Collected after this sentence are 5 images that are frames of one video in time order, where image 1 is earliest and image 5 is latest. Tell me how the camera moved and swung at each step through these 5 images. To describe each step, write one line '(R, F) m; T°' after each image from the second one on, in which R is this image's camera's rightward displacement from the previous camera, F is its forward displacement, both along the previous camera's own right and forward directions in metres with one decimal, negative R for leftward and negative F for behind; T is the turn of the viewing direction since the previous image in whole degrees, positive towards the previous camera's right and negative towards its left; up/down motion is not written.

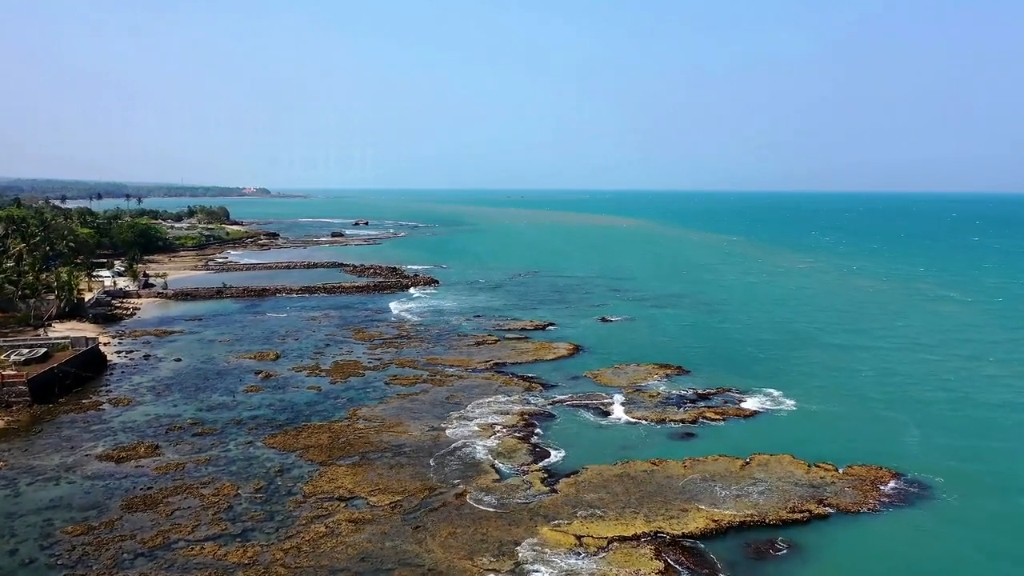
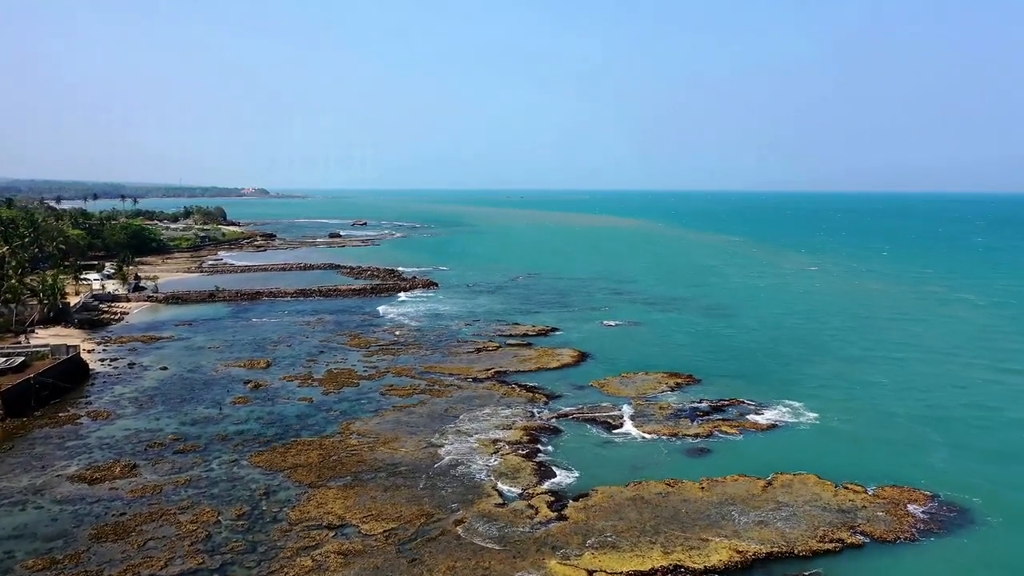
(-0.2, +1.9) m; 0°
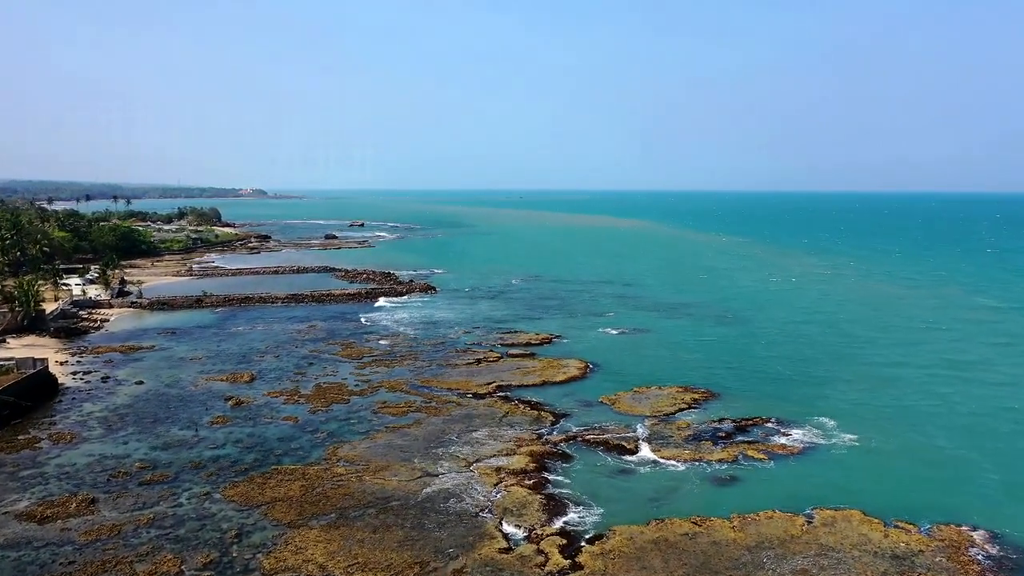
(-0.2, +2.8) m; 0°
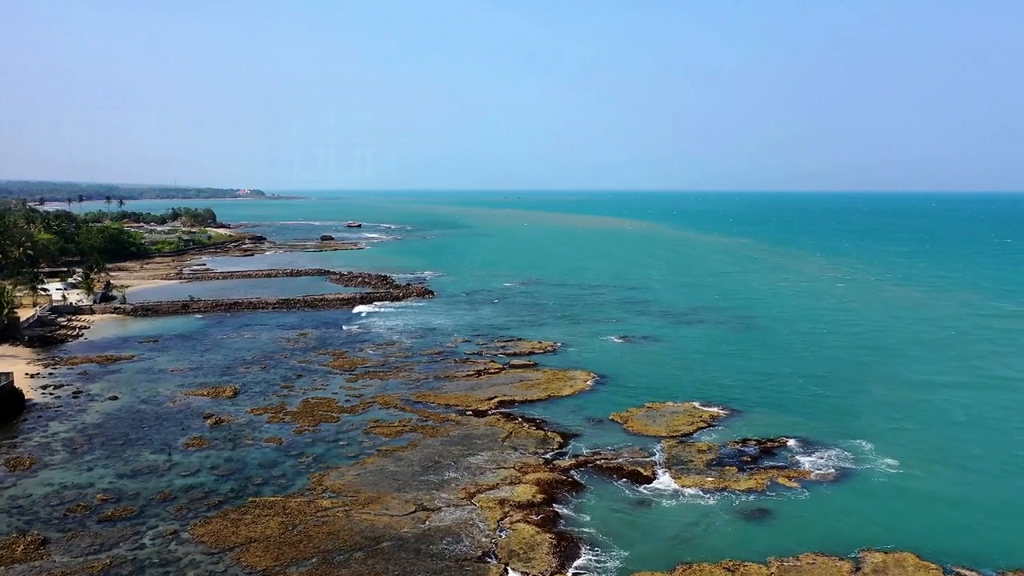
(-0.2, +2.7) m; 0°
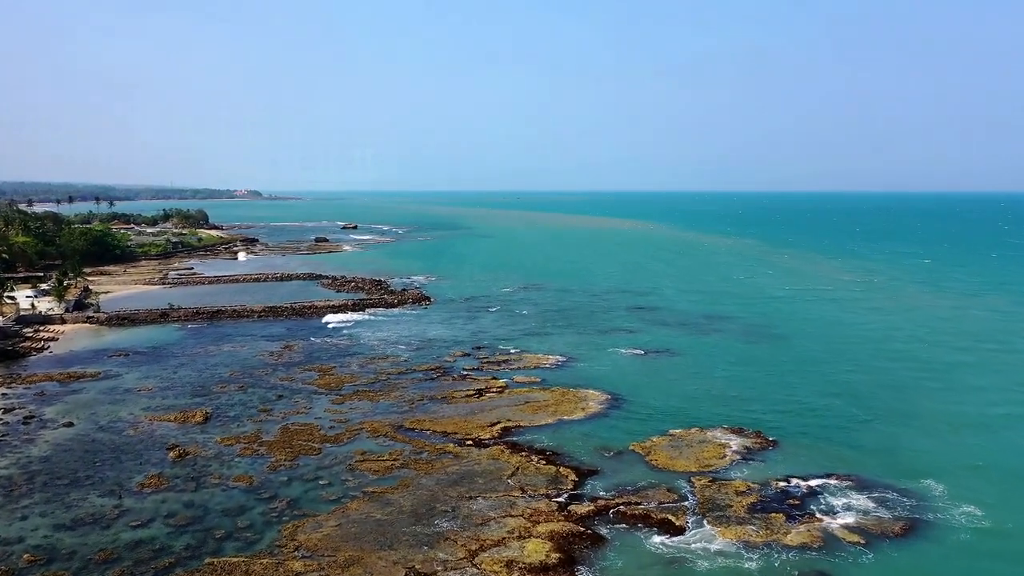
(-0.3, +3.8) m; 0°
